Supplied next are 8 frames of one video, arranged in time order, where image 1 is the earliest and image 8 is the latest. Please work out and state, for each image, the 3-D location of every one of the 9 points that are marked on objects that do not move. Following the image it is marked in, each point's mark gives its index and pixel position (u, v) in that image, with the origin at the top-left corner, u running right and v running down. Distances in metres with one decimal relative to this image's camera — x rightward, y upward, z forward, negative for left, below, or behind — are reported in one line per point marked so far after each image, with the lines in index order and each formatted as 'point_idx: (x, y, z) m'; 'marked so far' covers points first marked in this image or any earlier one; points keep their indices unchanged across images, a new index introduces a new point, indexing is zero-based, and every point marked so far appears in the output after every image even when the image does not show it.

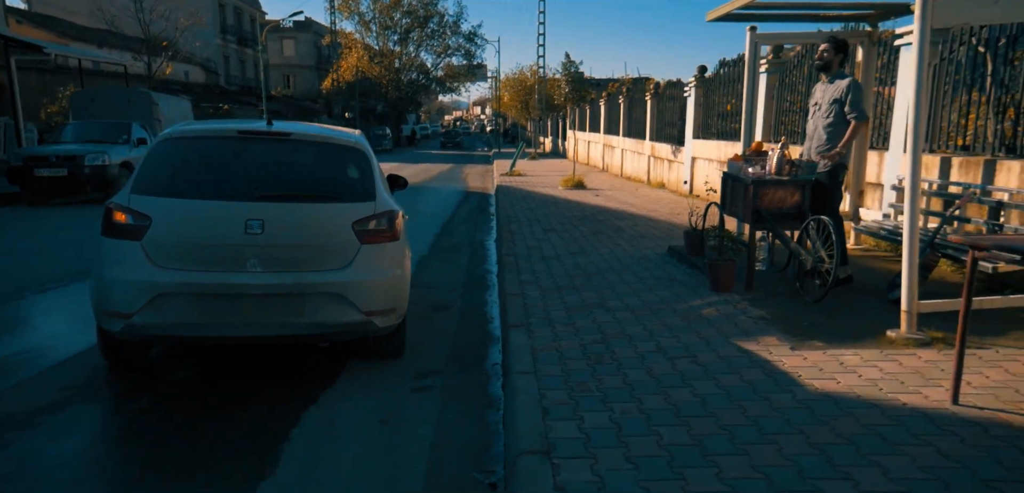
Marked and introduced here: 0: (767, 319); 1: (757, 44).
0: (+1.7, -0.5, +5.6) m
1: (+2.4, +2.1, +8.2) m
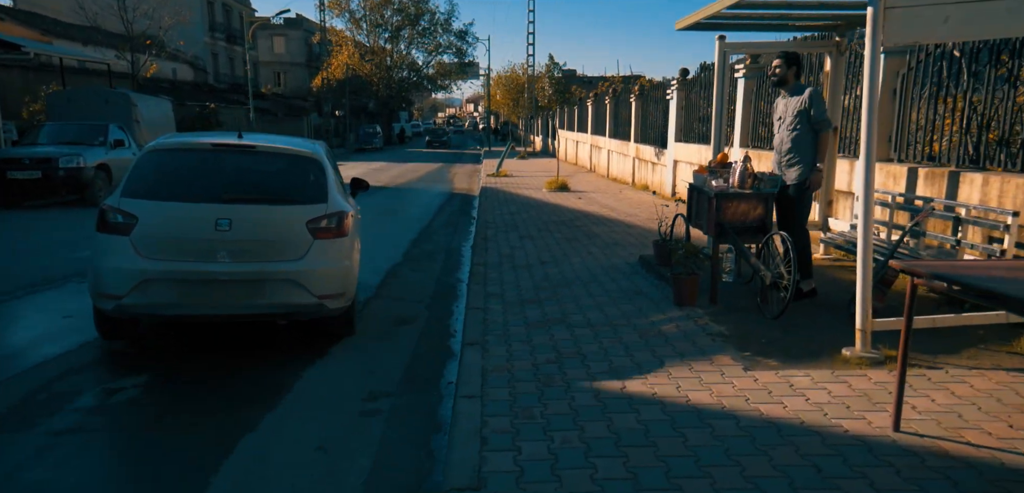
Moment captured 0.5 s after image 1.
0: (+1.4, -0.6, +5.6) m
1: (+2.1, +2.0, +8.2) m
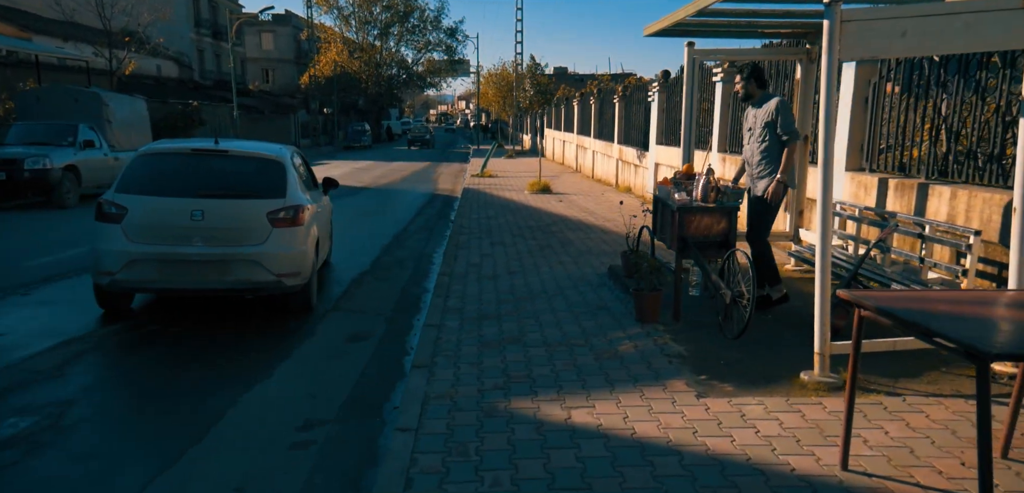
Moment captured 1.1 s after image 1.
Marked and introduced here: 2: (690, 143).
0: (+1.1, -0.7, +5.4) m
1: (+1.8, +1.8, +8.0) m
2: (+1.8, +1.2, +8.3) m
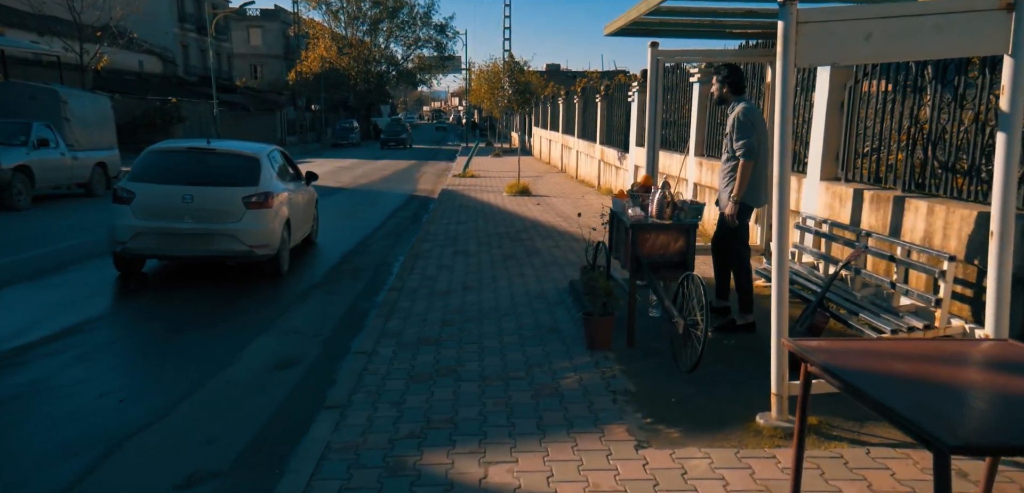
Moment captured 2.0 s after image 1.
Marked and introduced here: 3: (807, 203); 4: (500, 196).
0: (+0.7, -0.9, +4.9) m
1: (+1.3, +1.7, +7.5) m
2: (+1.4, +1.0, +7.8) m
3: (+2.9, +0.4, +8.0) m
4: (-0.3, +1.2, +19.8) m
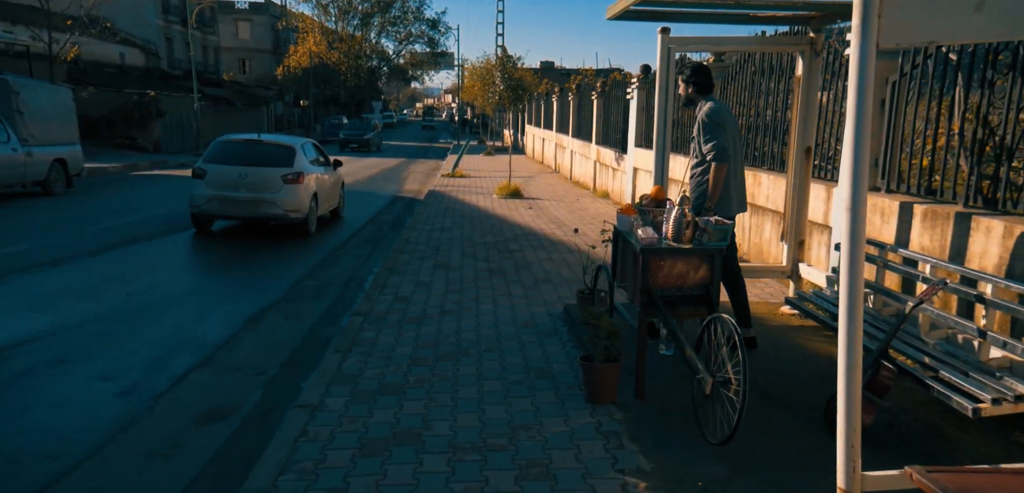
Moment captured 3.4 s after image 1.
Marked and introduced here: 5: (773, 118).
0: (+0.6, -1.0, +3.7) m
1: (+1.2, +1.5, +6.3) m
2: (+1.2, +0.9, +6.7) m
3: (+2.8, +0.2, +6.9) m
4: (-0.5, +1.1, +18.7) m
5: (+2.9, +1.4, +9.1) m
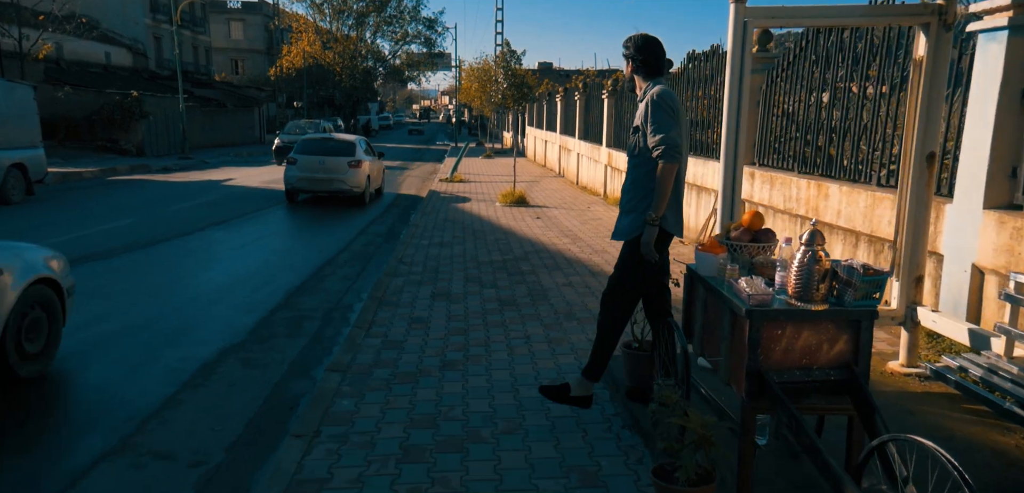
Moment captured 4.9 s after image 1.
0: (+0.8, -1.3, +2.1) m
1: (+1.4, +1.3, +4.7) m
2: (+1.4, +0.6, +5.1) m
3: (+2.9, 0.0, +5.3) m
4: (-0.4, +0.9, +17.1) m
5: (+3.0, +1.2, +7.5) m
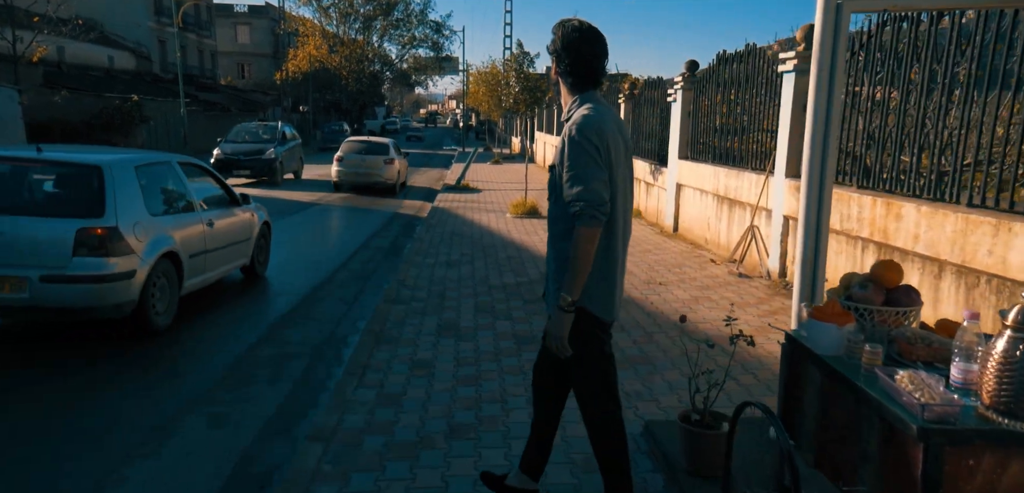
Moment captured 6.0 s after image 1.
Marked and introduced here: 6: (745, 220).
0: (+0.8, -1.5, +1.1) m
1: (+1.5, +1.1, +3.7) m
2: (+1.5, +0.4, +4.0) m
3: (+3.0, -0.2, +4.2) m
4: (-0.2, +0.6, +16.0) m
5: (+3.2, +1.0, +6.4) m
6: (+3.0, +0.3, +10.3) m
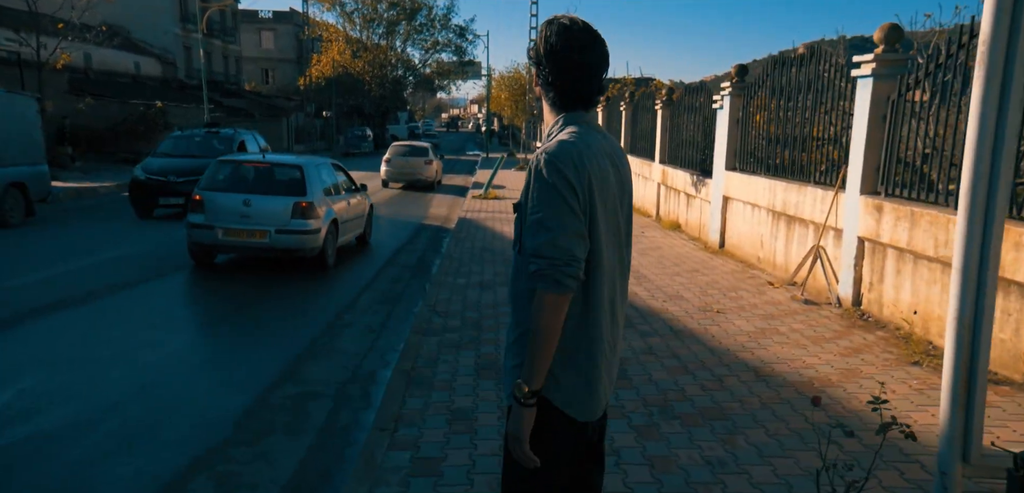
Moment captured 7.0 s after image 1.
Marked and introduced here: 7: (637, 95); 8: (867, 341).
0: (+1.1, -1.7, +0.2) m
1: (+1.8, +0.9, +2.8) m
2: (+1.8, +0.2, +3.1) m
3: (+3.3, -0.4, +3.3) m
4: (+0.4, +0.3, +15.2) m
5: (+3.6, +0.7, +5.5) m
6: (+3.4, +0.1, +9.4) m
7: (+3.1, +3.6, +19.7) m
8: (+3.1, -0.8, +7.1) m
